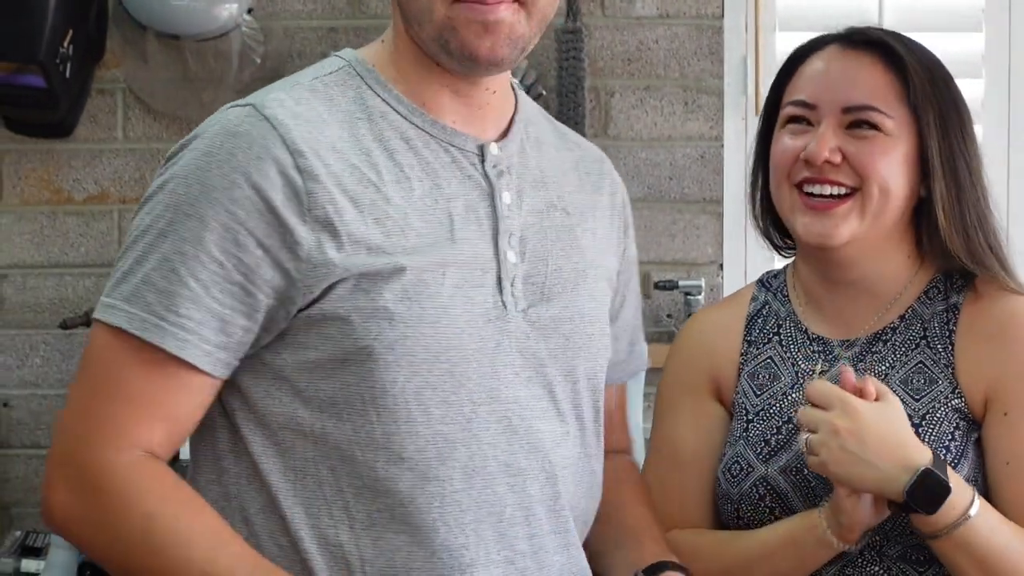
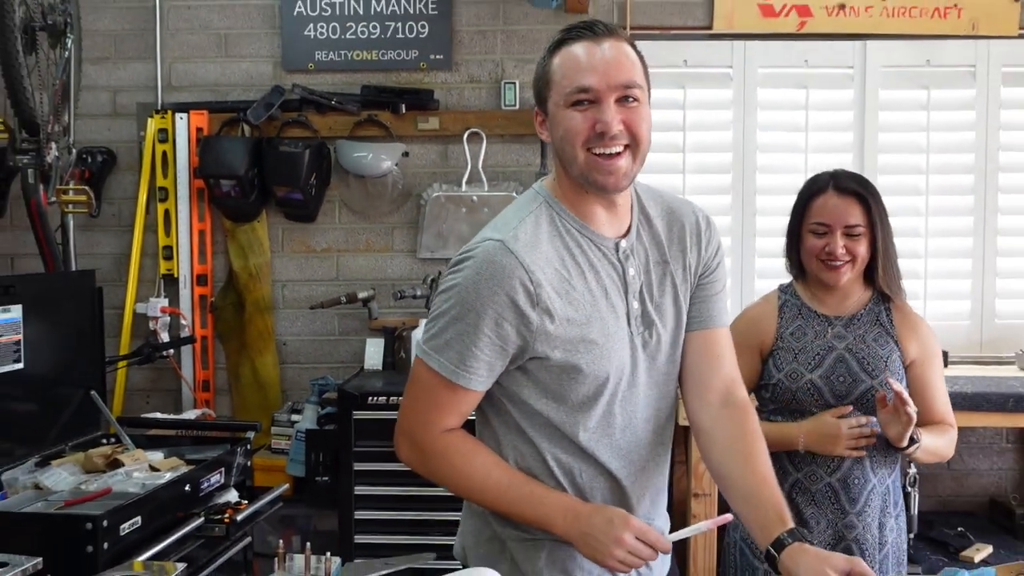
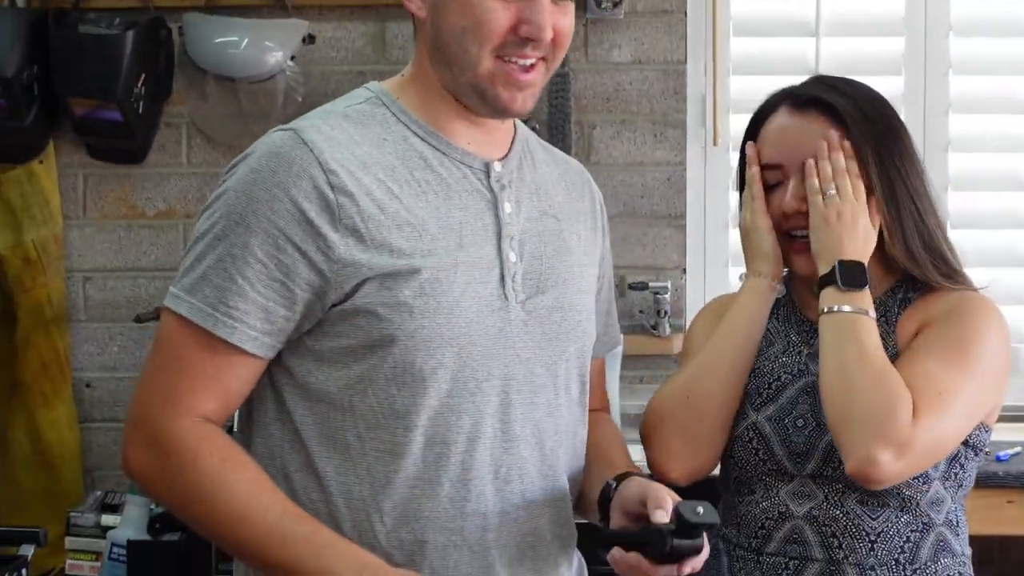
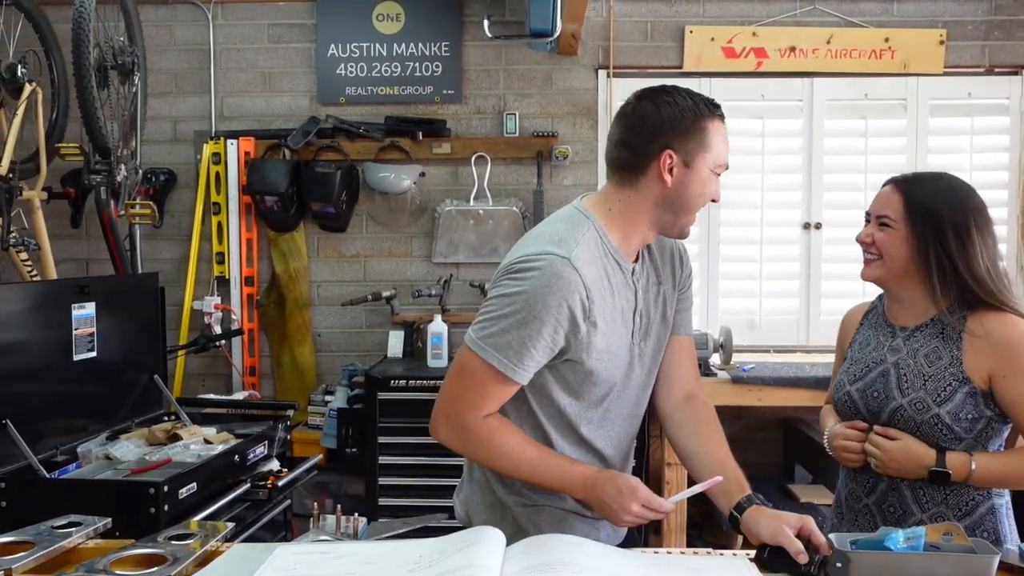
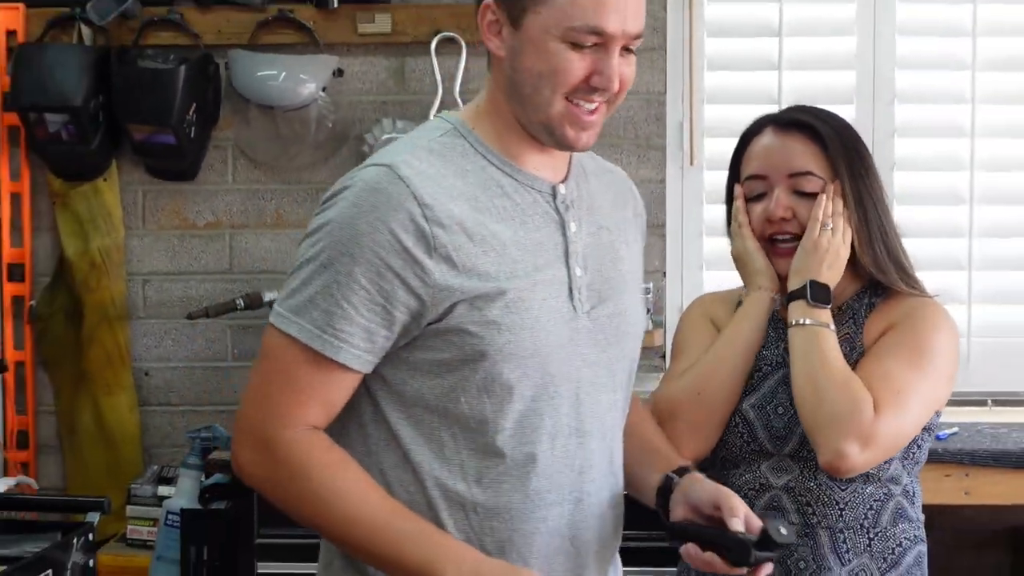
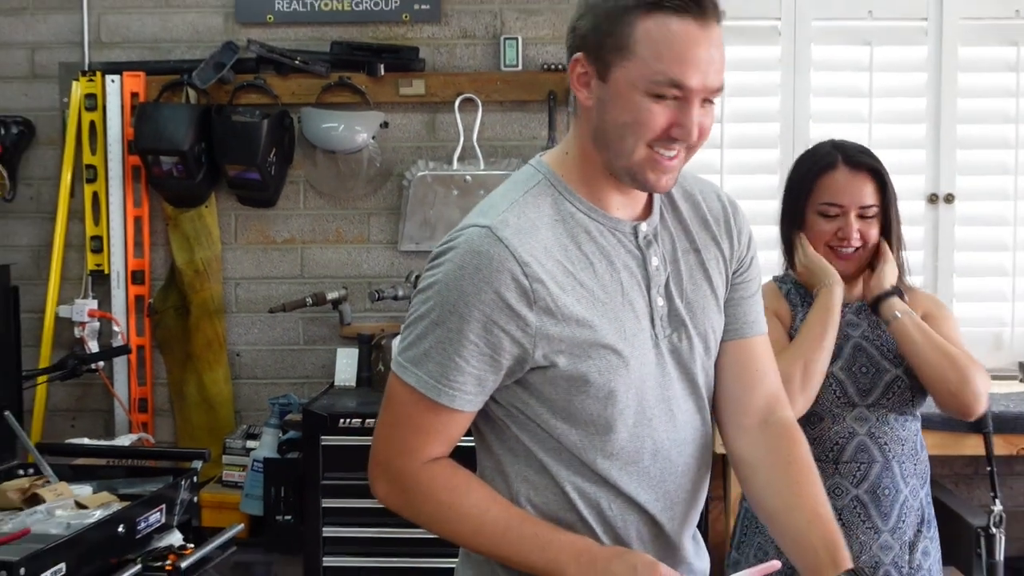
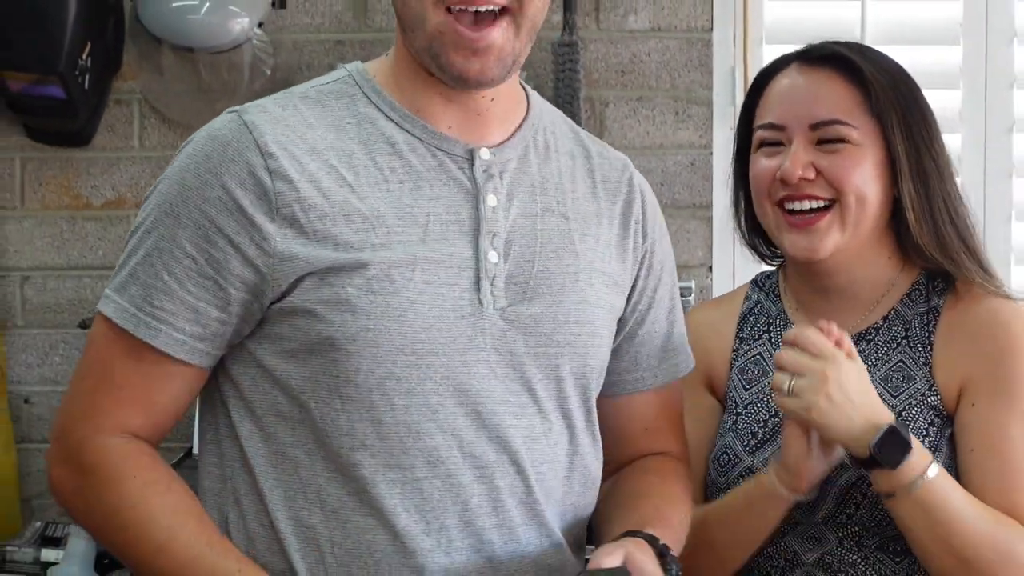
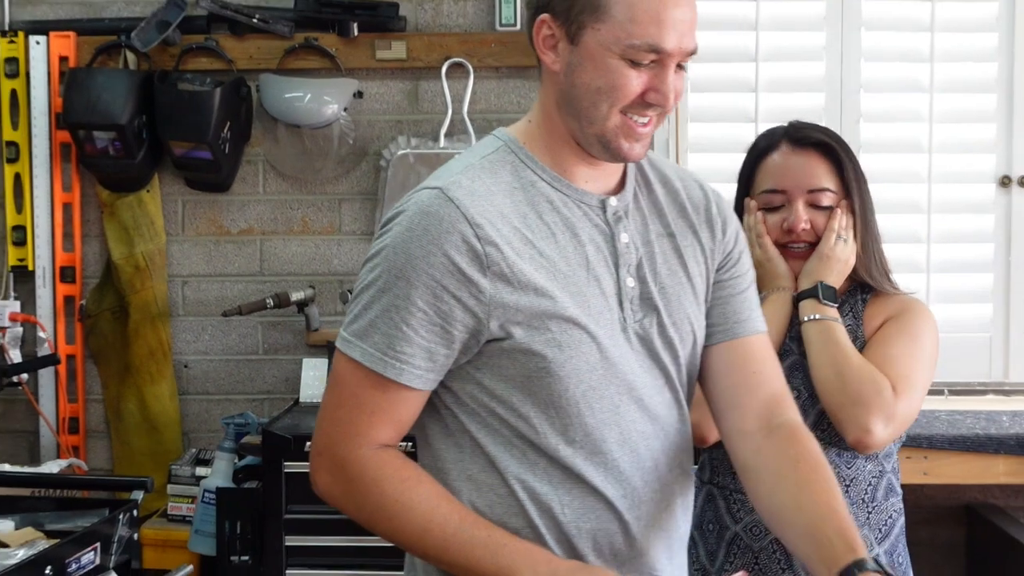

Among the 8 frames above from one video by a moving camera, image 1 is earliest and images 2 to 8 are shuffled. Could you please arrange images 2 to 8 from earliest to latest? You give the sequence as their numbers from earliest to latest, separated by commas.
7, 3, 5, 8, 6, 2, 4
